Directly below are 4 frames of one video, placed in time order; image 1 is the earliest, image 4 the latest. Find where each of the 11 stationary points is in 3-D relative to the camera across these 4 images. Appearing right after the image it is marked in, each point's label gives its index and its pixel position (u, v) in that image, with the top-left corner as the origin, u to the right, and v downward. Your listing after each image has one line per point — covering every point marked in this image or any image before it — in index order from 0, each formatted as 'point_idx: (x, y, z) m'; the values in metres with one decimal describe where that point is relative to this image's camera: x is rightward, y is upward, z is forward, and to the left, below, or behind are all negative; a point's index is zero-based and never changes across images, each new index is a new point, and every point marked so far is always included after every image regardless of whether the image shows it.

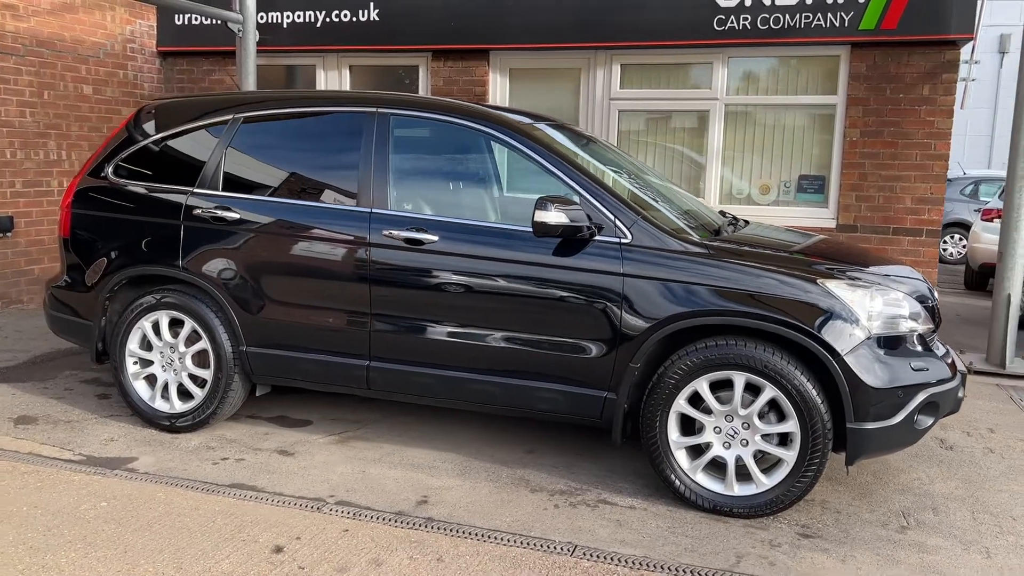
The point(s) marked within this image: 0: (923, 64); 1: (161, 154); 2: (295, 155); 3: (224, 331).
0: (+4.2, +2.3, +7.6) m
1: (-2.0, +0.8, +4.3) m
2: (-1.3, +0.7, +4.0) m
3: (-1.6, -0.2, +4.0) m
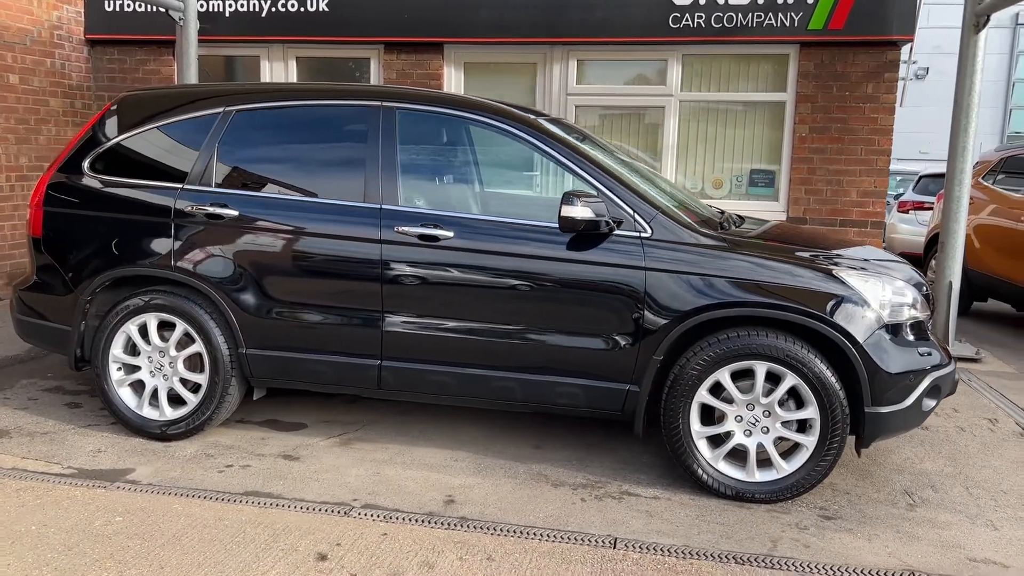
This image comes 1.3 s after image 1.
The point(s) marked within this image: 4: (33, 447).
0: (+3.8, +2.4, +8.0) m
1: (-2.0, +0.8, +4.0) m
2: (-1.2, +0.7, +3.9) m
3: (-1.5, -0.2, +3.8) m
4: (-2.4, -0.8, +3.7) m
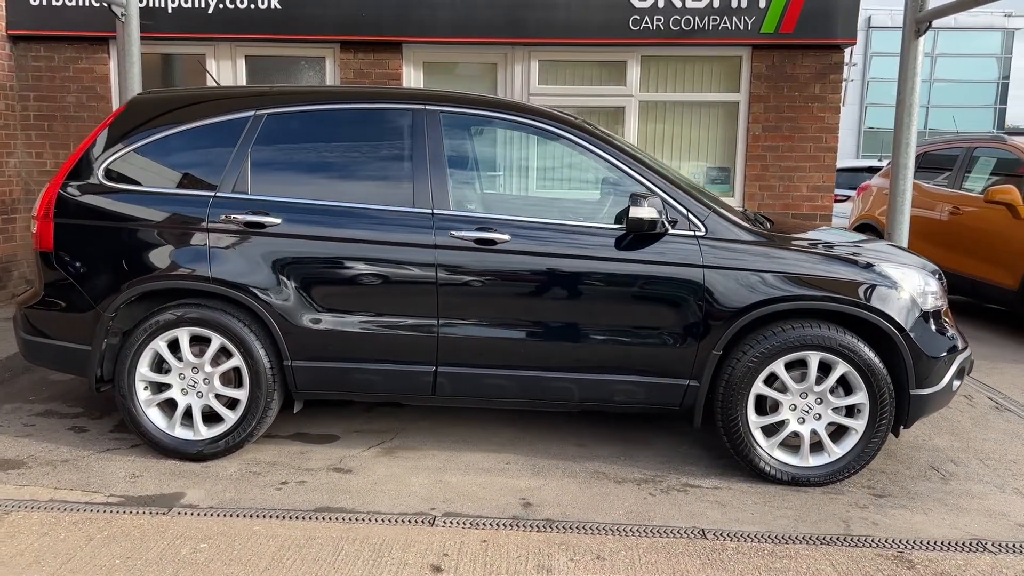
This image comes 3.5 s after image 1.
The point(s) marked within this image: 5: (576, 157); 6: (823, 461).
0: (+3.4, +2.5, +8.4) m
1: (-1.8, +0.7, +3.8) m
2: (-1.0, +0.7, +3.8) m
3: (-1.2, -0.3, +3.7) m
4: (-2.1, -0.9, +3.5) m
5: (+0.3, +0.7, +3.7) m
6: (+1.5, -0.8, +3.6) m
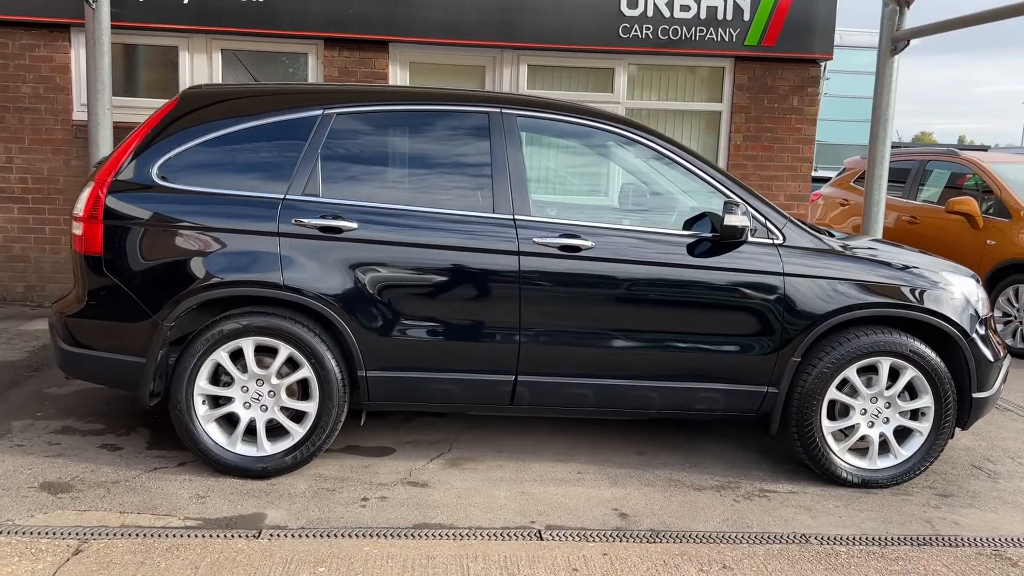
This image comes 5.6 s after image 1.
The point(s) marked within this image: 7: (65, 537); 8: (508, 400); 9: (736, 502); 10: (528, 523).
0: (+3.3, +2.5, +8.7) m
1: (-1.4, +0.6, +3.6) m
2: (-0.6, +0.7, +3.6) m
3: (-0.9, -0.3, +3.5) m
4: (-1.7, -0.9, +3.2) m
5: (+0.6, +0.6, +3.7) m
6: (+1.9, -0.9, +3.7) m
7: (-1.7, -0.9, +2.8) m
8: (0.0, -0.5, +3.6) m
9: (+1.0, -1.0, +3.5) m
10: (+0.1, -1.0, +3.1) m
